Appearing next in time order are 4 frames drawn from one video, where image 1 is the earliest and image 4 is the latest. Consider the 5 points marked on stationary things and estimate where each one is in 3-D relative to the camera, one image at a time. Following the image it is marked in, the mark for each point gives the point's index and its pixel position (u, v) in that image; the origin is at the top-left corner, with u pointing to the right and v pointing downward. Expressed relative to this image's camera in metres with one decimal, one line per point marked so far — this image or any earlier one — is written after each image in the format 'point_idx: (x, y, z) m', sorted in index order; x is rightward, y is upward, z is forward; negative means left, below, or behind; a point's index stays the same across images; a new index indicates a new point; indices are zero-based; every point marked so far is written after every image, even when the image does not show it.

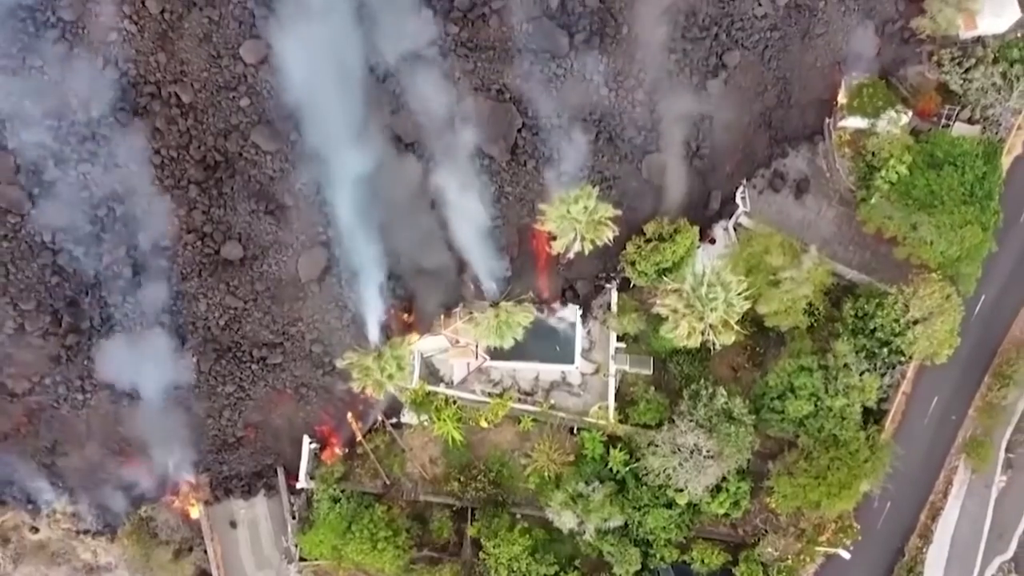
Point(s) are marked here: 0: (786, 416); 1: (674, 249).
0: (+6.0, -2.8, +17.6) m
1: (+3.5, +0.9, +17.4) m
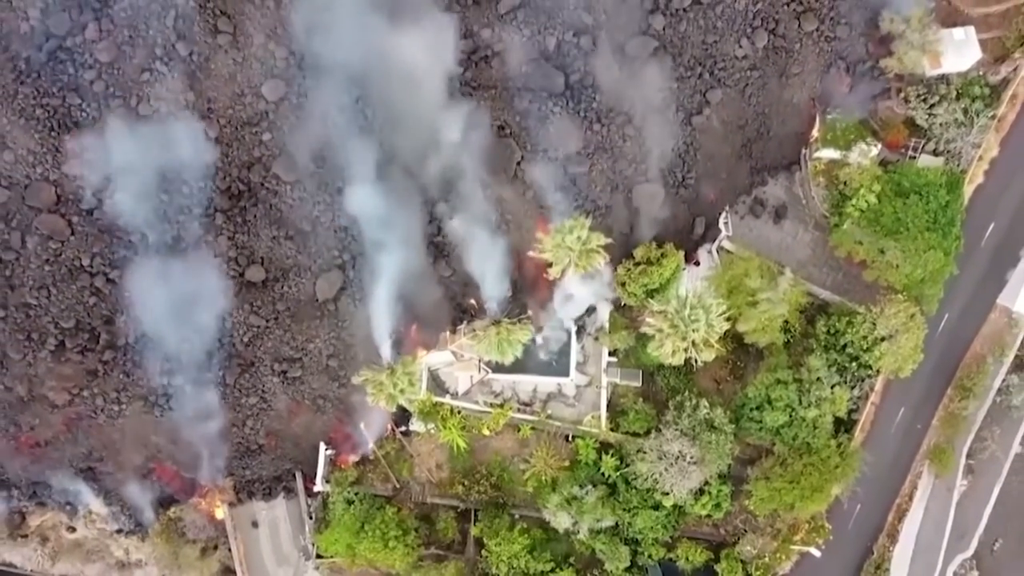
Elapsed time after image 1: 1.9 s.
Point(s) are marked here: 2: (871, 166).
0: (+6.0, -3.2, +19.2) m
1: (+3.5, +0.4, +19.0) m
2: (+8.6, +2.9, +19.4) m
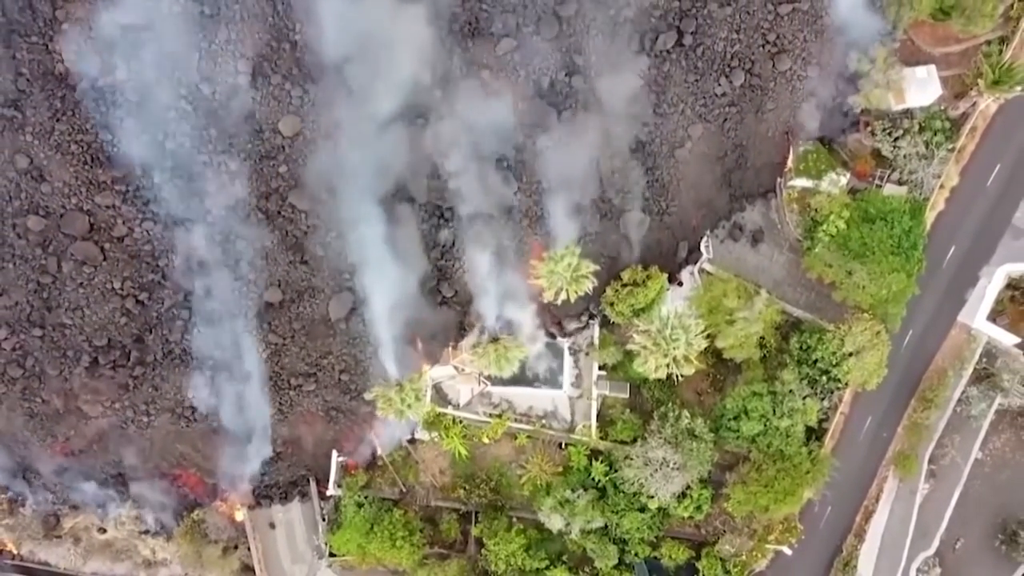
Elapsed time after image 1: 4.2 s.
0: (+5.9, -3.8, +20.9) m
1: (+3.4, -0.1, +20.7) m
2: (+8.5, +2.4, +21.1) m
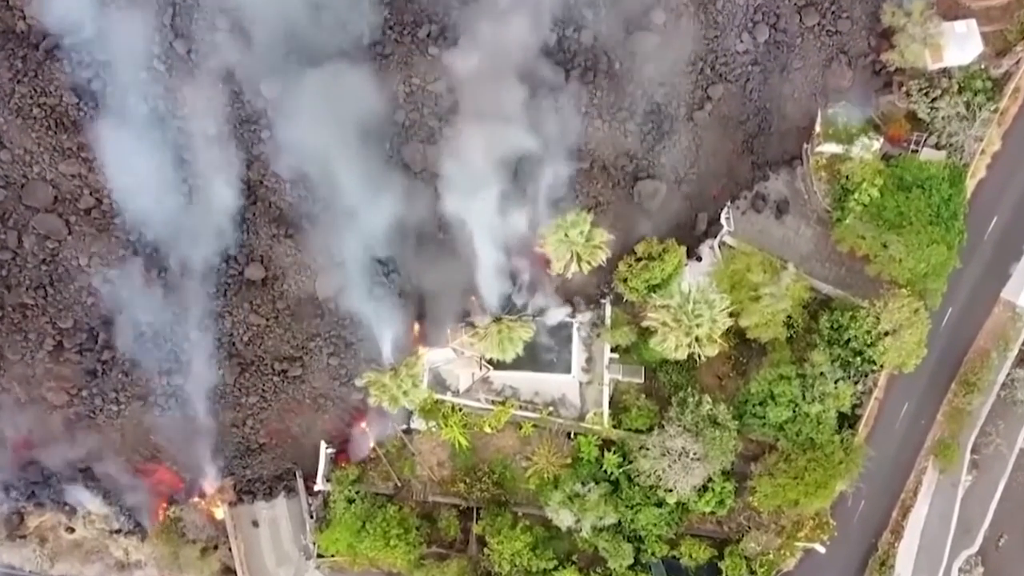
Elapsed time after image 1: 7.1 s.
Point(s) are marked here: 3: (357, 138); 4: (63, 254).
0: (+6.0, -3.1, +19.1) m
1: (+3.5, +0.5, +18.9) m
2: (+8.6, +3.0, +19.4) m
3: (-3.8, +3.7, +19.8) m
4: (-10.6, +0.8, +19.2) m
